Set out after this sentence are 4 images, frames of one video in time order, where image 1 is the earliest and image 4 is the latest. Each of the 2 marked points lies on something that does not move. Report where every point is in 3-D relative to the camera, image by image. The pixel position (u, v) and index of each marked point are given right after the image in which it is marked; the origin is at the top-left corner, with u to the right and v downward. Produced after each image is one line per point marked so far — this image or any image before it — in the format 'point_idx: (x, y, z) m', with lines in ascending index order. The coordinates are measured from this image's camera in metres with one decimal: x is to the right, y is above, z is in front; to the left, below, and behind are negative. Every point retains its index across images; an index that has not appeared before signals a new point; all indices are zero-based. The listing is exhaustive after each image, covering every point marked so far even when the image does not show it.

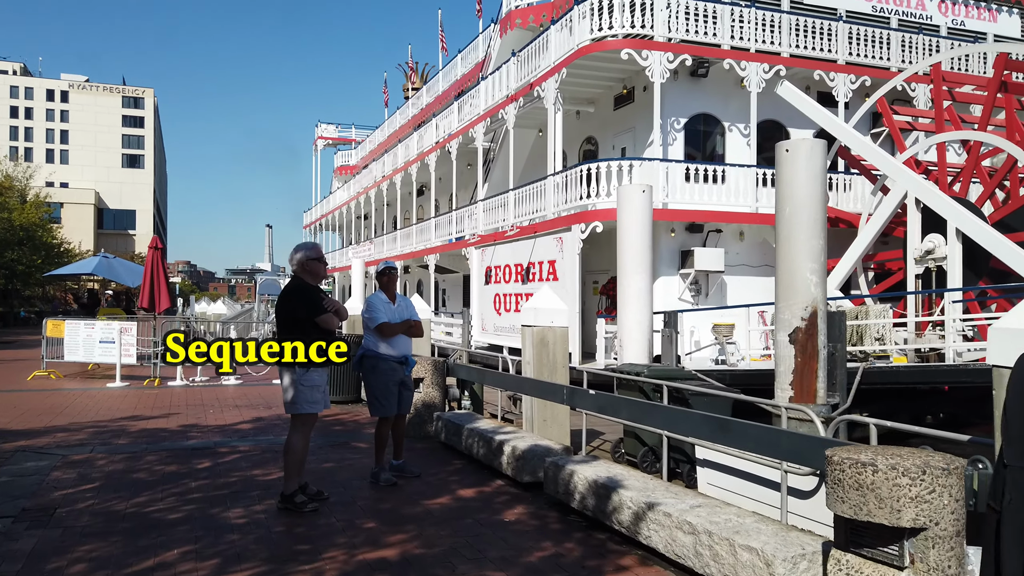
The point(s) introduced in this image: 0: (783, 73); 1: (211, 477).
0: (+5.2, +4.2, +14.8) m
1: (-2.1, -1.3, +5.3) m
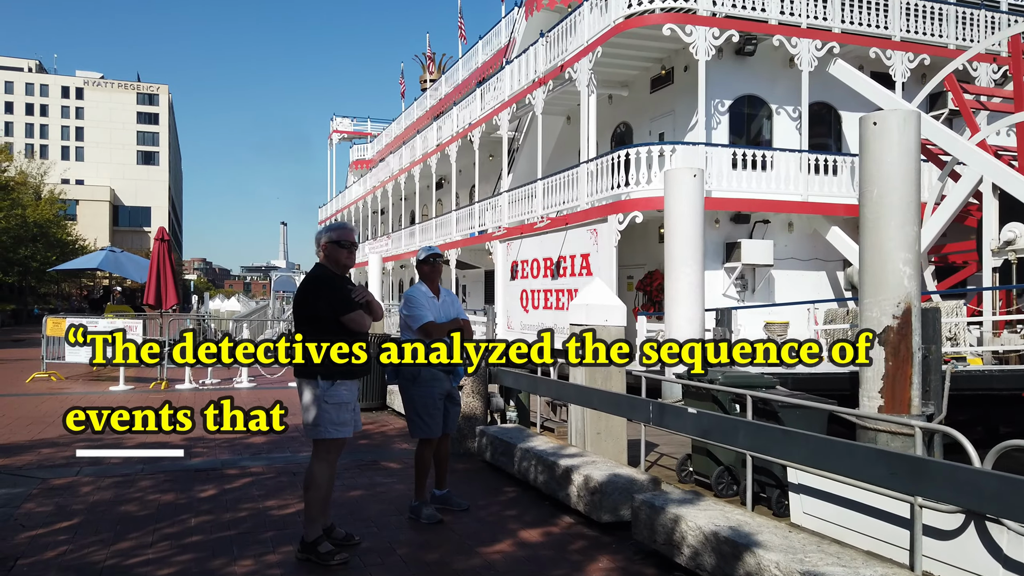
0: (+5.8, +4.2, +13.7) m
1: (-1.7, -1.3, +4.3) m
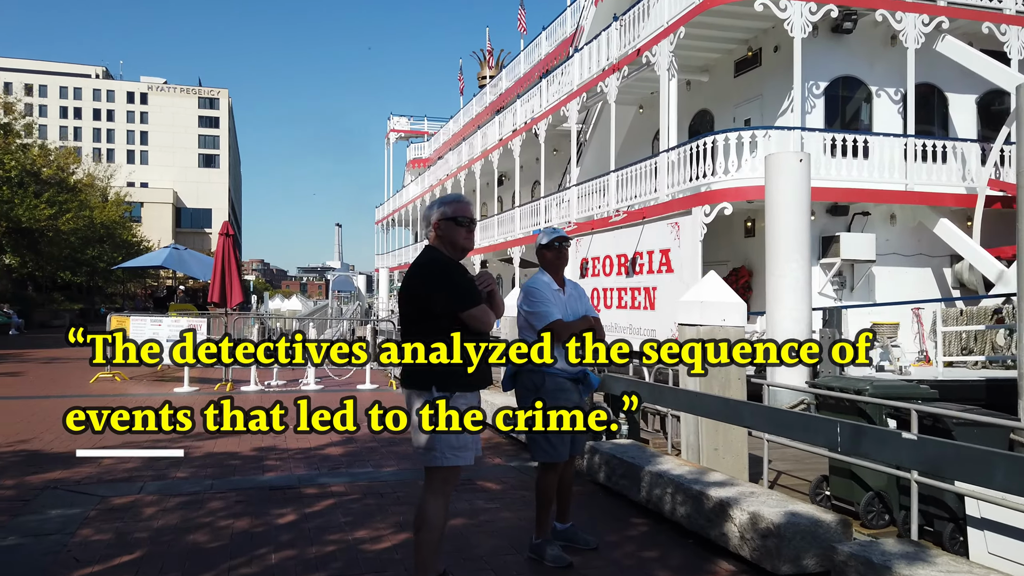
0: (+7.1, +4.3, +12.5) m
1: (-1.0, -1.2, +3.6) m
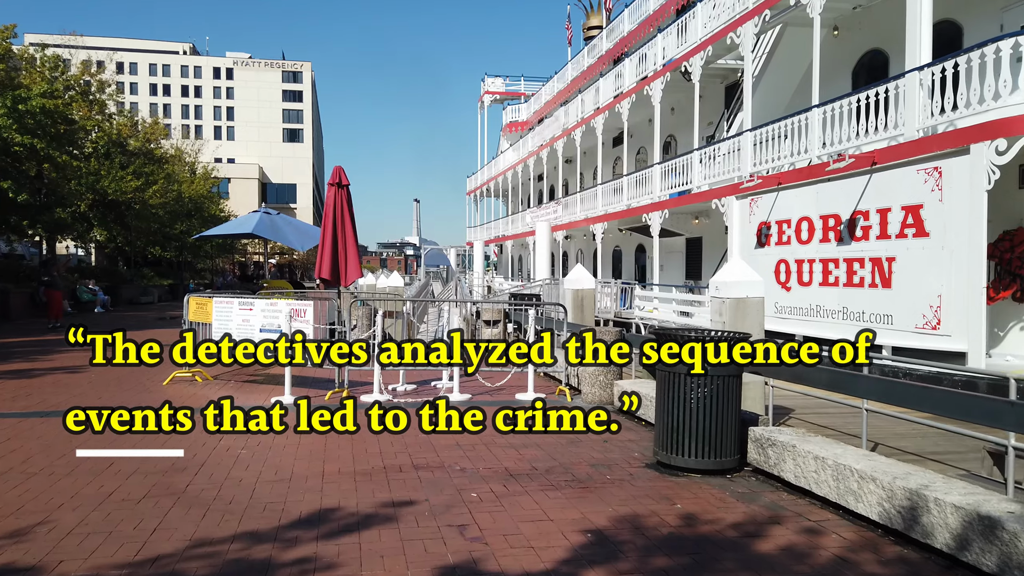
0: (+9.4, +4.6, +8.4) m
1: (+0.5, -1.2, +0.6) m
